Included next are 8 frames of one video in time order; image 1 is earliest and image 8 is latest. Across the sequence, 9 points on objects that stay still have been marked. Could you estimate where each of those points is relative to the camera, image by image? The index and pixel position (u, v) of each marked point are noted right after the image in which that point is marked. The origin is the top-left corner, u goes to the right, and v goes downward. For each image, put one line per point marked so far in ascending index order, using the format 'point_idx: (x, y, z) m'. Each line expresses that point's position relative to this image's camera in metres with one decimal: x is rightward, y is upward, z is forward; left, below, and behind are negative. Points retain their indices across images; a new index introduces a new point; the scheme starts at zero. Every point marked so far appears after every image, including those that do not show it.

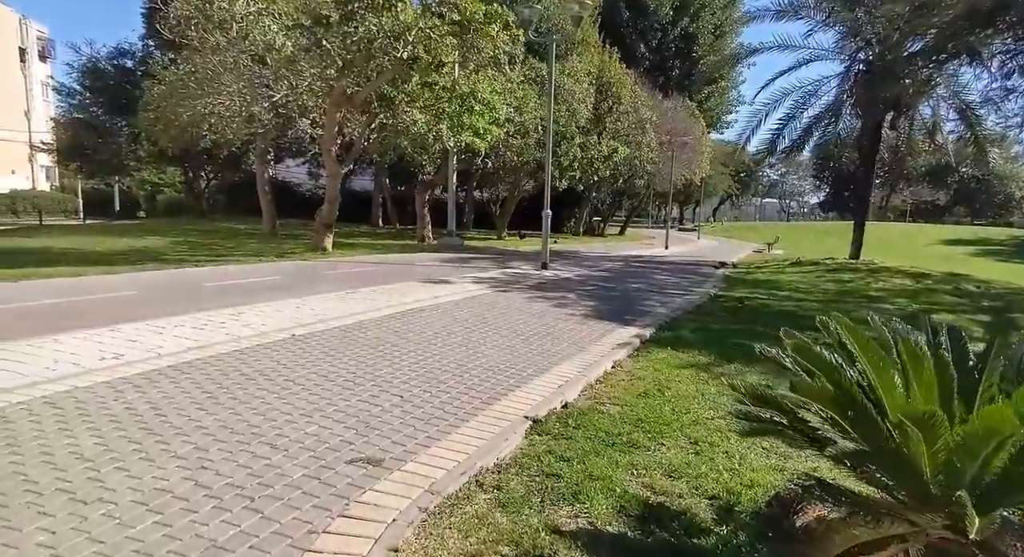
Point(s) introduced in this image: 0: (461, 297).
0: (-0.8, -0.3, +10.0) m
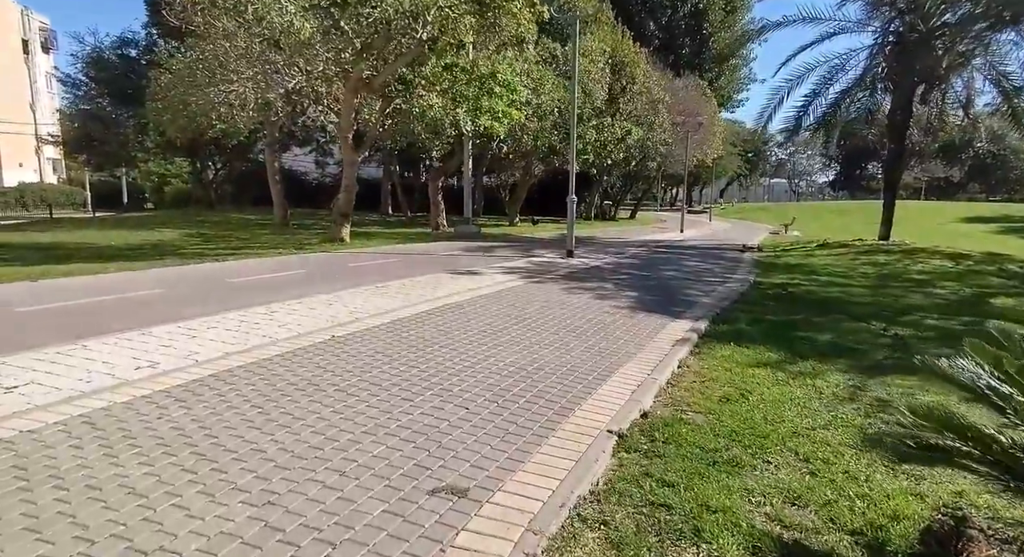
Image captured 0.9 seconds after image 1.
0: (-0.3, -0.2, +9.6) m
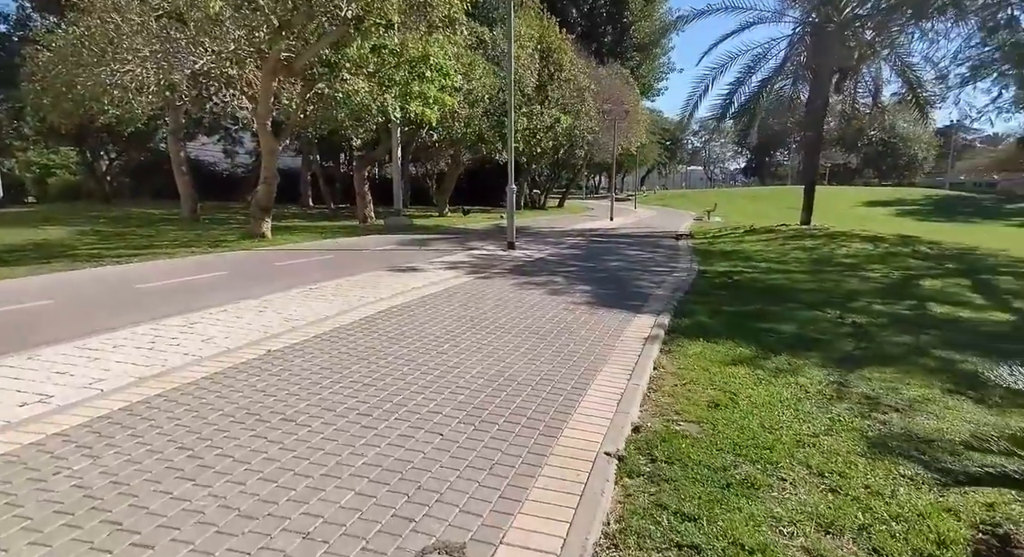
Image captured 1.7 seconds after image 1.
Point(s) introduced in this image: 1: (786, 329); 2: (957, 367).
0: (-1.0, -0.1, +8.9) m
1: (+3.2, -0.6, +6.9) m
2: (+4.2, -0.8, +5.6) m
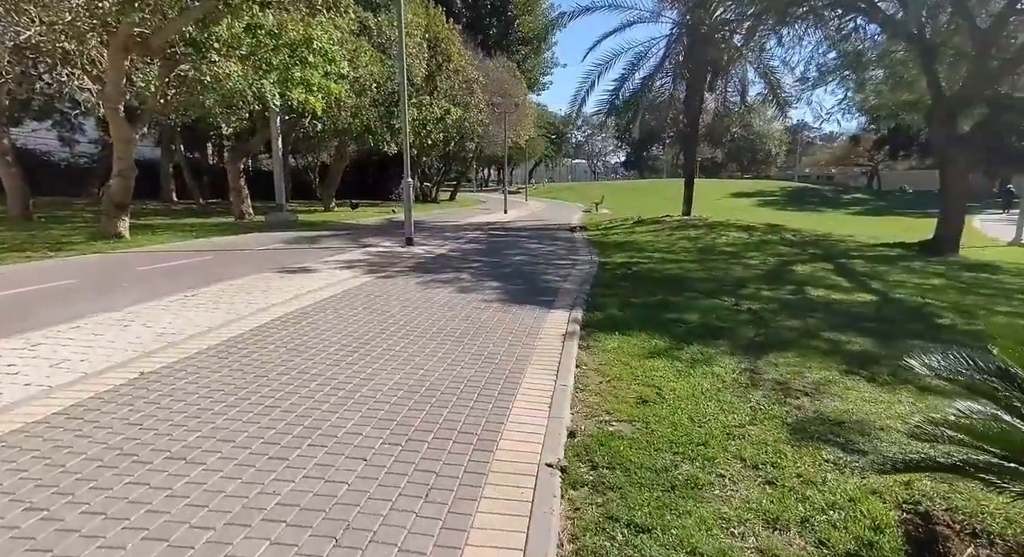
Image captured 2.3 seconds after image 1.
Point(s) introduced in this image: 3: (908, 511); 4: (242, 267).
0: (-2.4, -0.1, +8.3) m
1: (+2.1, -0.5, +7.1) m
2: (+3.4, -0.7, +6.0) m
3: (+2.1, -1.2, +3.1) m
4: (-4.6, +0.2, +10.1) m
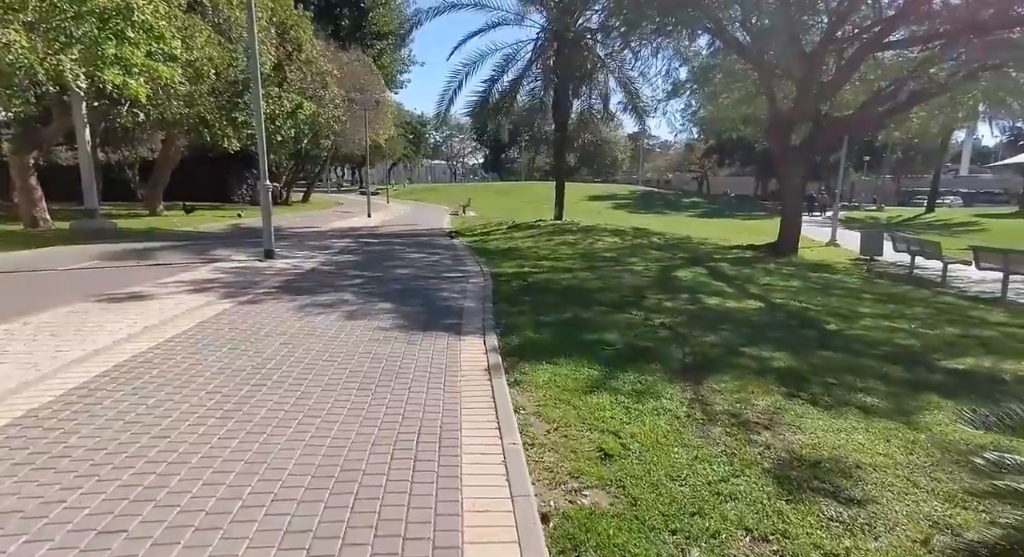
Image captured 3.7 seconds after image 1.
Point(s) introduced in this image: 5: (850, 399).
0: (-3.6, -0.4, +6.7) m
1: (+1.1, -0.7, +6.6) m
2: (+2.6, -0.9, +5.9) m
3: (+2.0, -1.4, +2.7) m
4: (-6.1, -0.2, +7.9) m
5: (+2.9, -1.0, +5.1) m
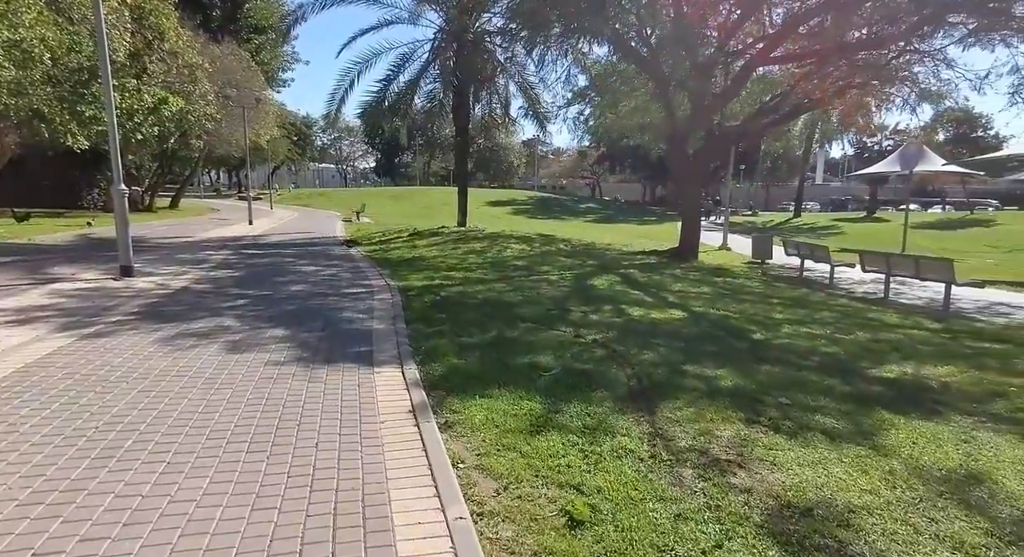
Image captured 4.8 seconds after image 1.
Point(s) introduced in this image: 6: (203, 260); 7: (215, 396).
0: (-4.3, -0.7, +5.2) m
1: (+0.3, -0.8, +5.9) m
2: (+1.9, -1.0, +5.5) m
3: (+1.9, -1.5, +2.2) m
4: (-7.0, -0.5, +5.9) m
5: (+2.4, -1.1, +4.7) m
6: (-6.4, +0.4, +12.3) m
7: (-2.3, -0.9, +4.6) m
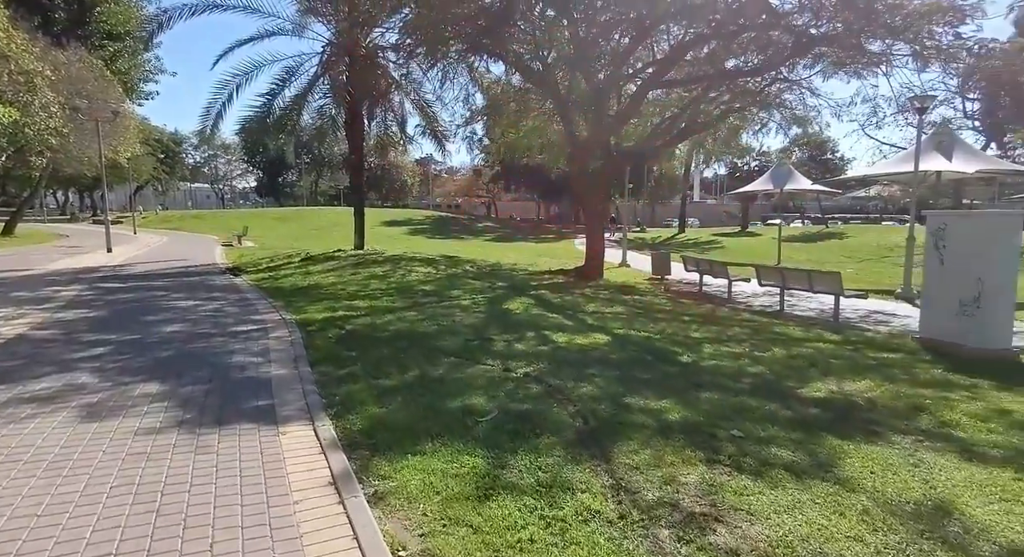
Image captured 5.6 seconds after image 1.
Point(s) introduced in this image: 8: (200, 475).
0: (-4.8, -1.1, +3.8) m
1: (-0.3, -1.1, +5.3) m
2: (+1.3, -1.2, +5.1) m
3: (+1.9, -1.6, +1.9) m
4: (-7.6, -1.0, +4.1) m
5: (+1.9, -1.3, +4.5) m
6: (-8.0, -0.3, +10.4) m
7: (-2.7, -1.2, +3.6) m
8: (-2.0, -1.2, +3.8) m
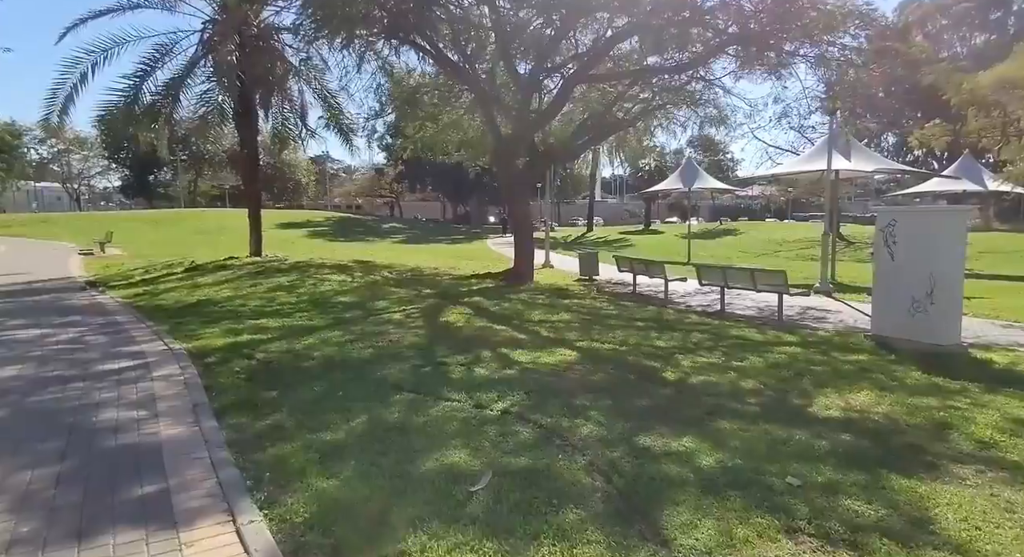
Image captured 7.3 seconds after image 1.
0: (-4.5, -1.3, +1.8) m
1: (-0.3, -1.2, +4.0) m
2: (+1.3, -1.3, +4.1) m
3: (+2.4, -1.7, +1.0) m
4: (-7.3, -1.3, +1.6) m
5: (+2.0, -1.4, +3.5) m
6: (-8.8, -0.6, +7.8) m
7: (-2.4, -1.4, +1.9) m
8: (-1.8, -1.4, +2.2) m
